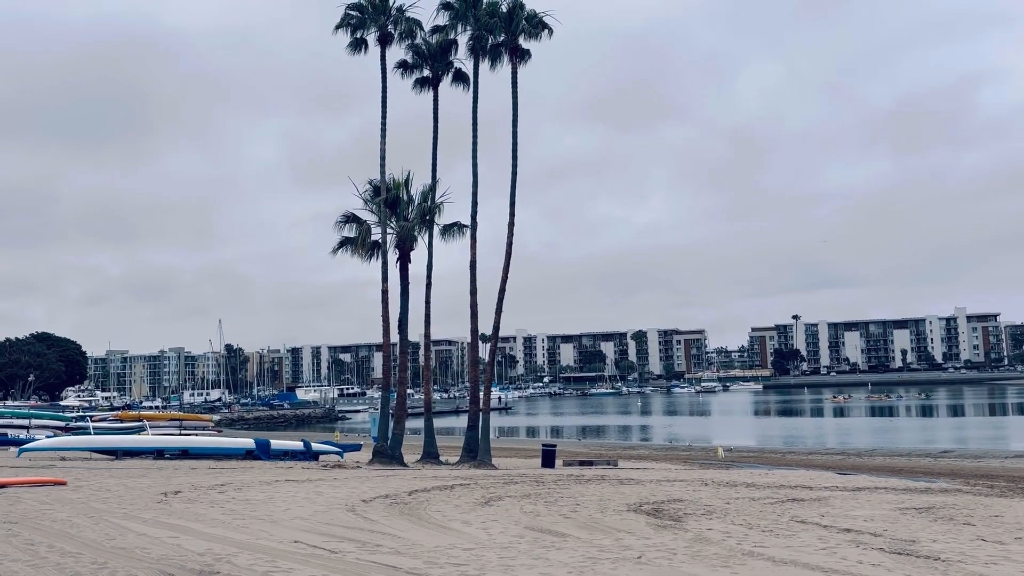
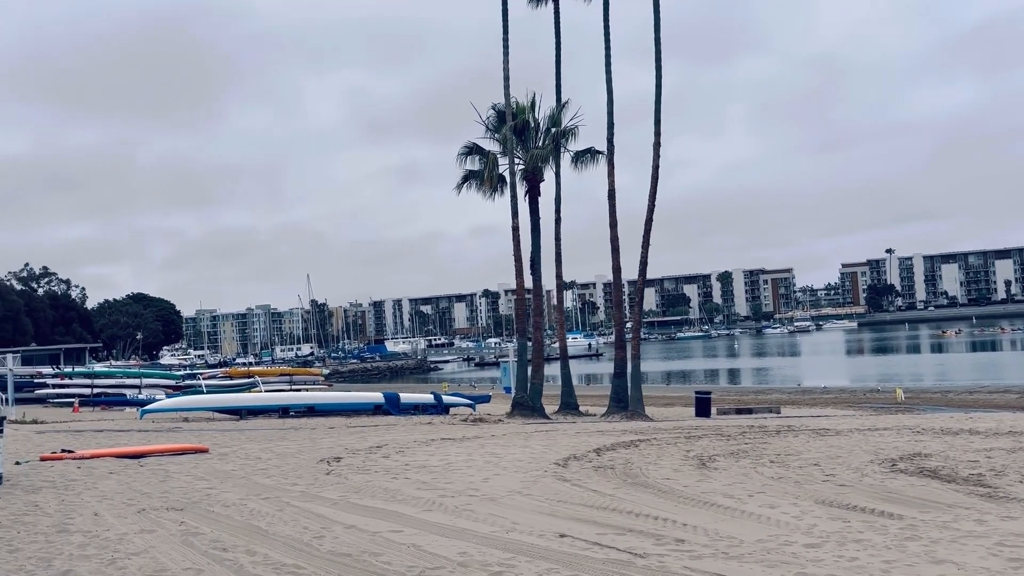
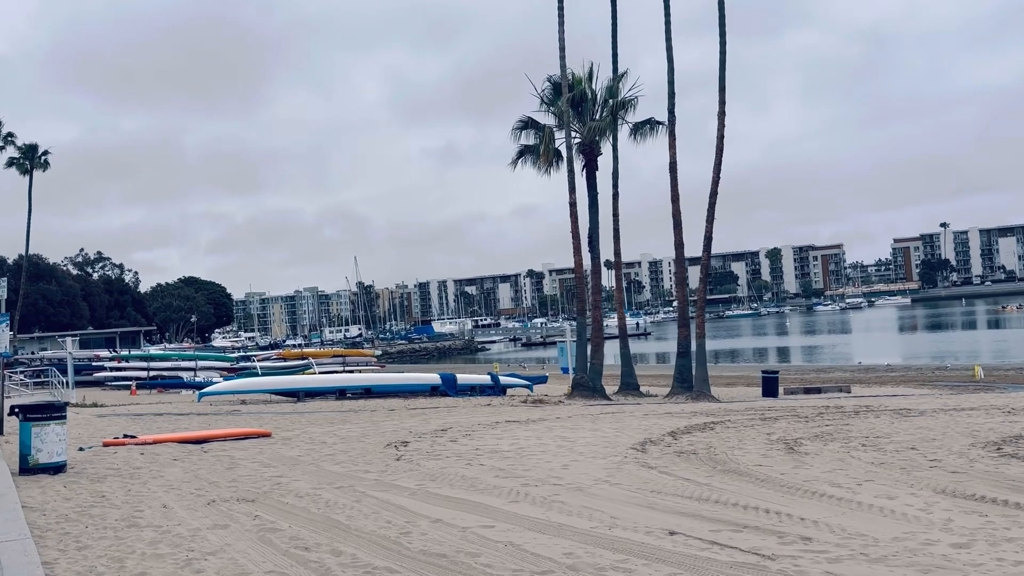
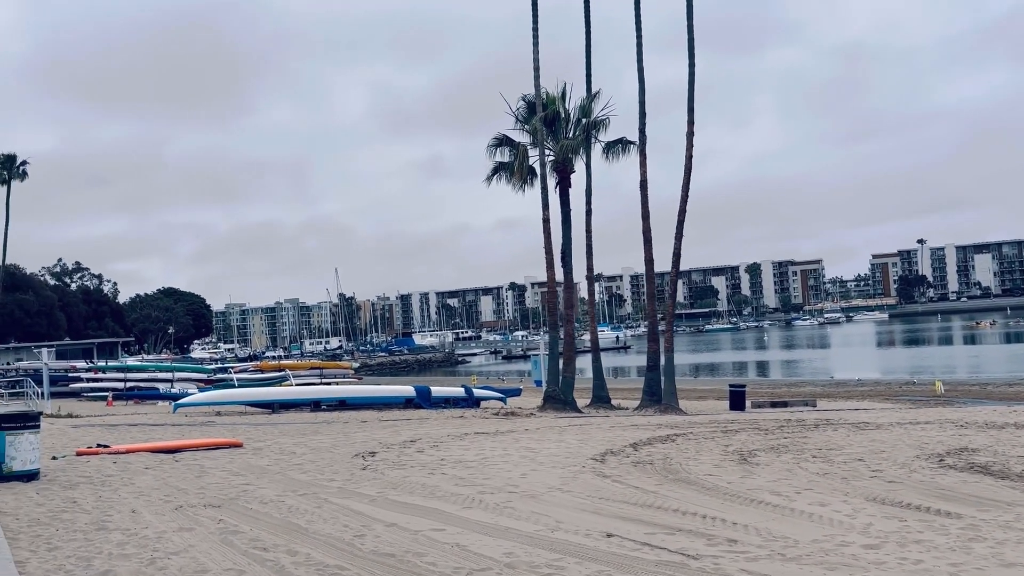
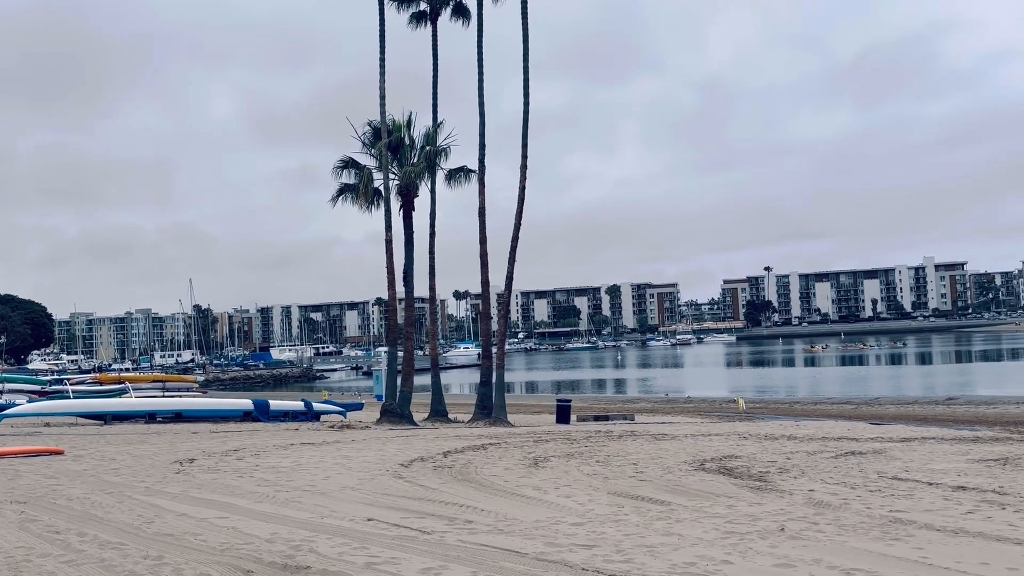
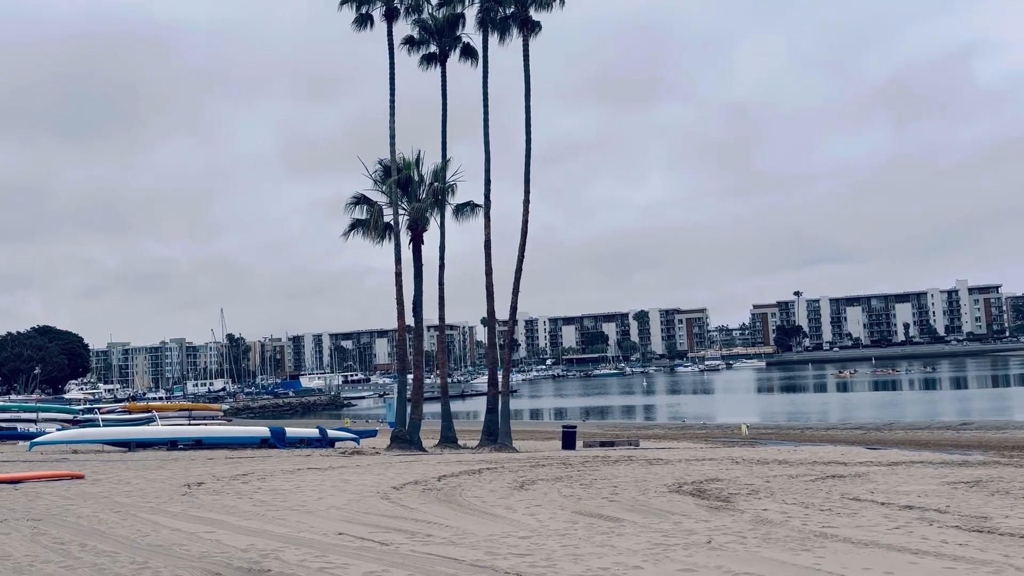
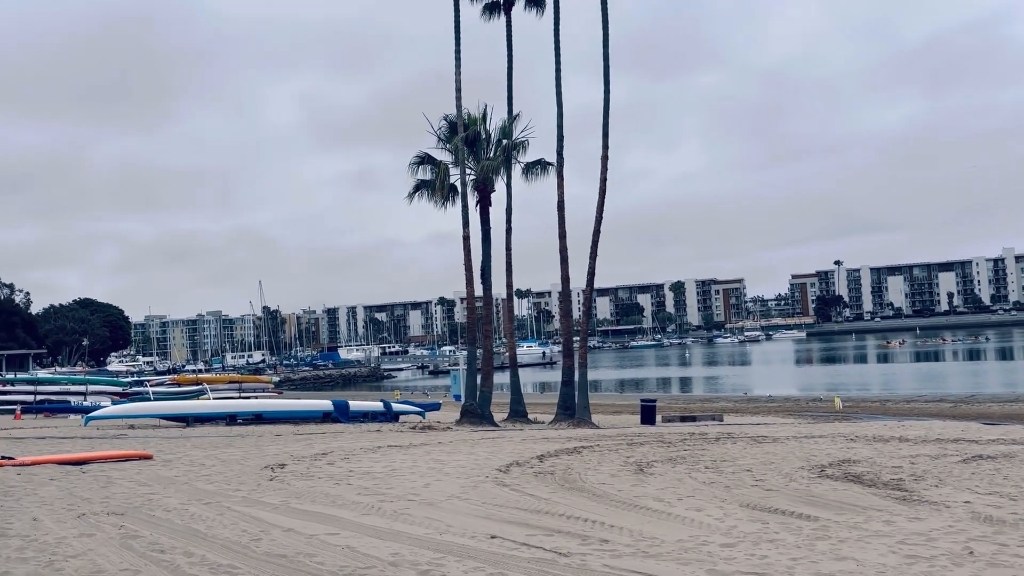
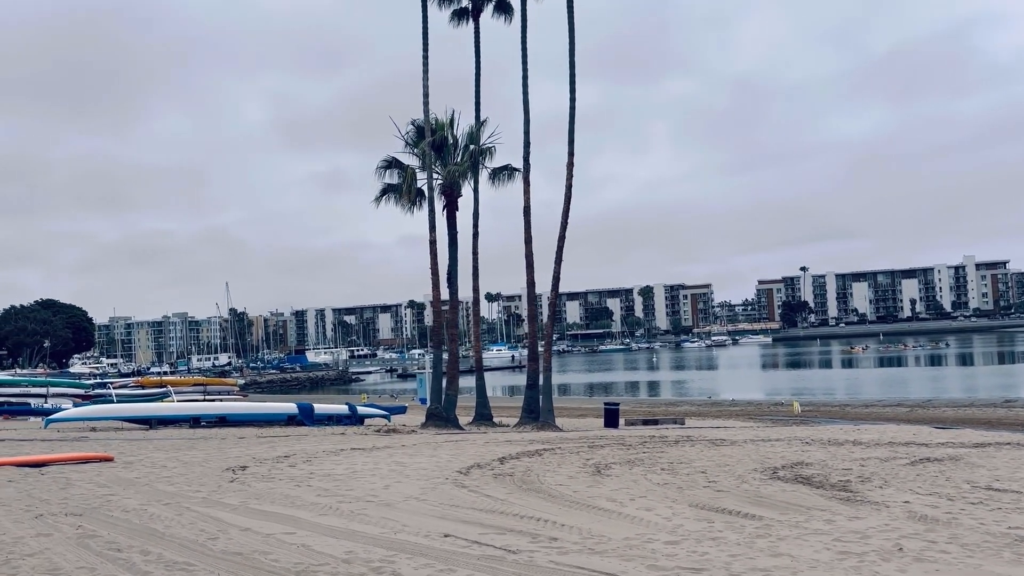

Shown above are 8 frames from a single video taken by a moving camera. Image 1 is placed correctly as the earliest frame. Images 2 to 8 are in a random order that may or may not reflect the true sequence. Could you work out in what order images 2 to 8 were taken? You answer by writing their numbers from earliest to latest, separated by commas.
6, 5, 8, 7, 2, 4, 3
